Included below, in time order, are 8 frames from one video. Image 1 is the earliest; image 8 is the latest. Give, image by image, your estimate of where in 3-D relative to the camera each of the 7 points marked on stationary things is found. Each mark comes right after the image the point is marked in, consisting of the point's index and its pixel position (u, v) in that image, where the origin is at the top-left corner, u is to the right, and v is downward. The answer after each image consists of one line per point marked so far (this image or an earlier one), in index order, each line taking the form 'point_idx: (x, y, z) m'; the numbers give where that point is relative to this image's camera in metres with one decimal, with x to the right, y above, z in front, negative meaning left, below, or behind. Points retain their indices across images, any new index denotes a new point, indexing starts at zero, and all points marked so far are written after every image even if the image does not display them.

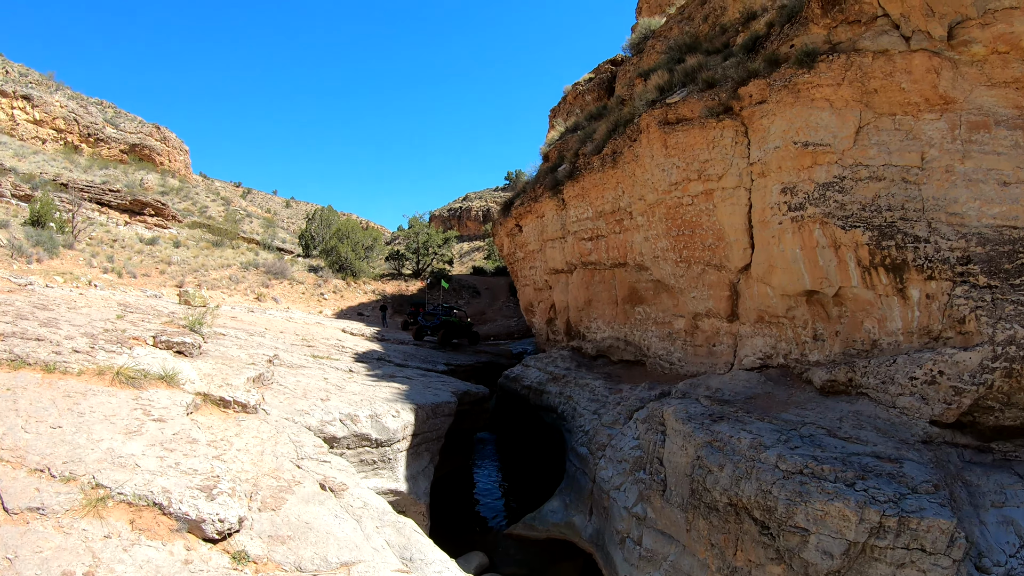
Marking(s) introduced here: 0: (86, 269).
0: (-14.6, +1.1, +17.9) m
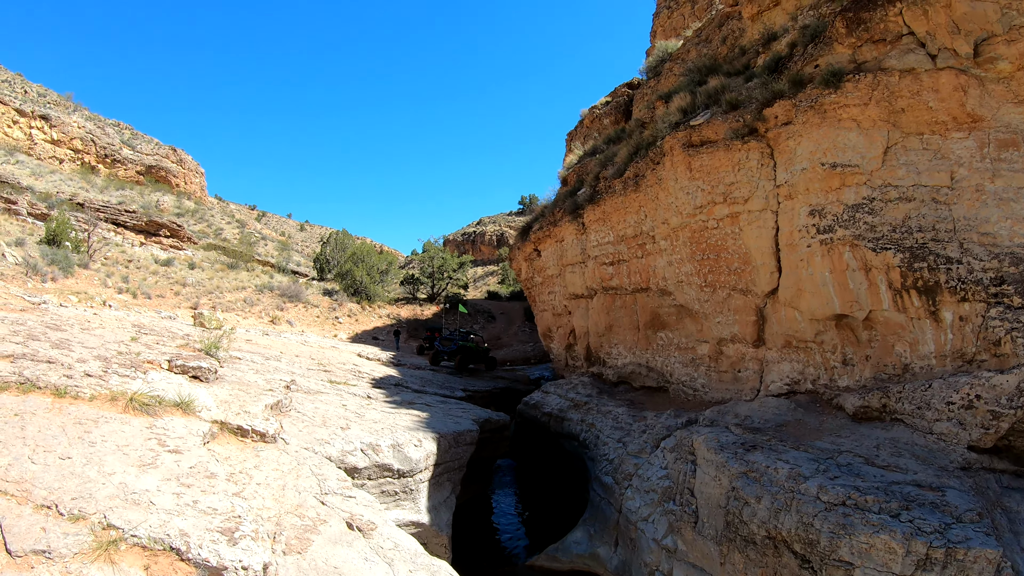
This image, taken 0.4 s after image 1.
0: (-14.2, +0.2, +18.0) m
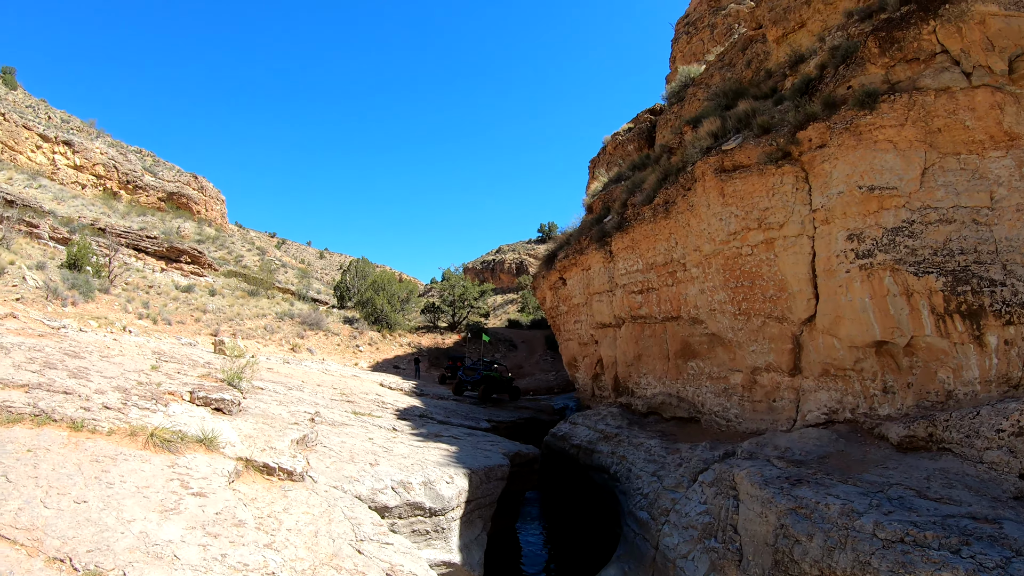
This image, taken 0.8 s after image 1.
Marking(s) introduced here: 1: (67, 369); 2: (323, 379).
0: (-13.5, -0.8, +18.0) m
1: (-4.9, -0.9, +5.6) m
2: (-4.7, -2.3, +13.2) m
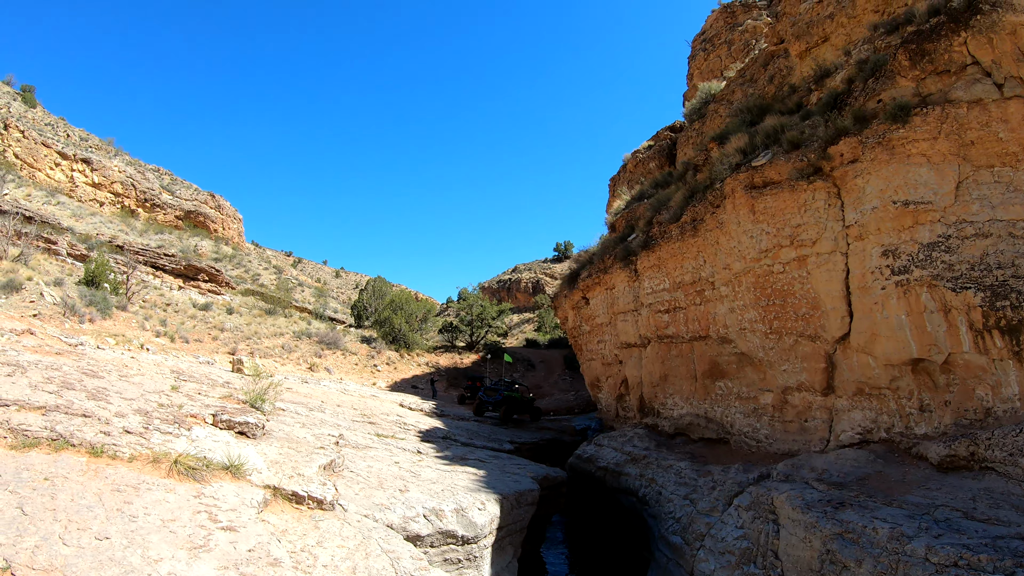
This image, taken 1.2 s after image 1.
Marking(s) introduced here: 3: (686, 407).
0: (-13.1, -1.4, +17.9) m
1: (-4.6, -1.1, +5.4) m
2: (-4.3, -2.8, +13.0) m
3: (+3.3, -2.2, +9.7) m
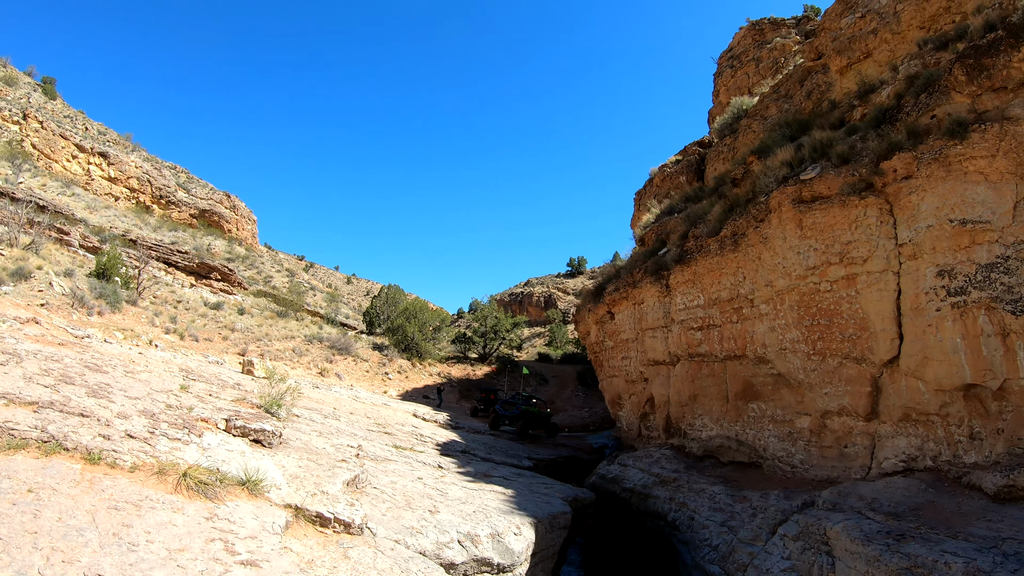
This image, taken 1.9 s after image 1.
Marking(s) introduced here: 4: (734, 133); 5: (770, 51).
0: (-12.5, -1.4, +17.6) m
1: (-4.2, -1.0, +5.0) m
2: (-3.9, -2.9, +12.5) m
3: (+3.6, -2.5, +9.2) m
4: (+5.7, +4.0, +13.2) m
5: (+9.4, +8.7, +18.9) m
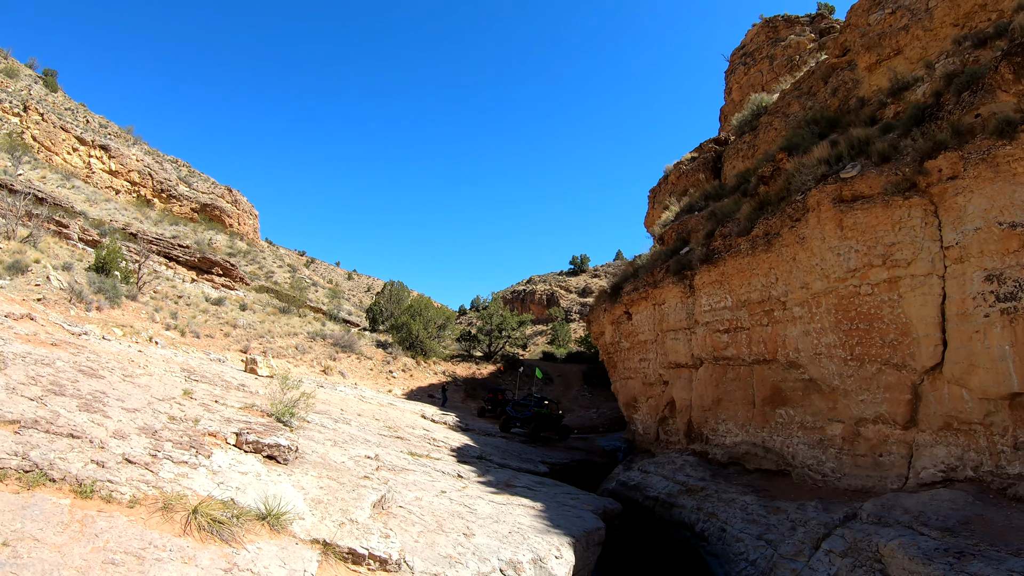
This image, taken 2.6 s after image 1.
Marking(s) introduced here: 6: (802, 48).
0: (-12.3, -1.2, +17.3) m
1: (-3.9, -0.9, +4.6) m
2: (-3.6, -2.8, +12.2) m
3: (+3.9, -2.5, +8.8) m
4: (+6.0, +4.0, +12.8) m
5: (+9.8, +8.7, +18.4) m
6: (+10.1, +8.5, +18.0) m
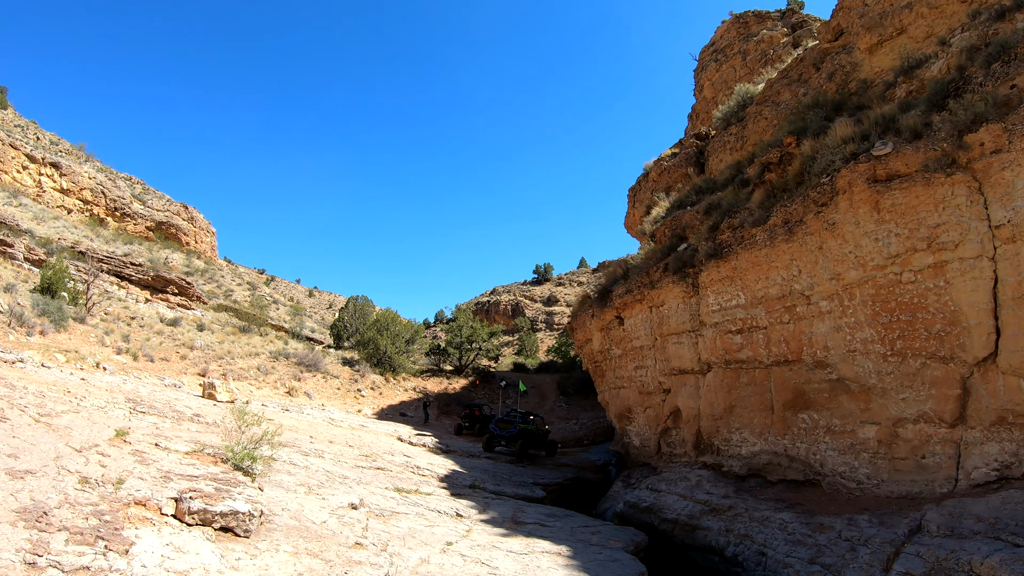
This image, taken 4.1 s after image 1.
0: (-12.8, -1.9, +15.5) m
1: (-3.7, -1.1, +3.5) m
2: (-3.9, -3.1, +11.0) m
3: (+3.9, -2.4, +8.1) m
4: (+5.5, +4.0, +12.3) m
5: (+8.7, +8.8, +18.3) m
6: (+9.1, +8.6, +17.8) m
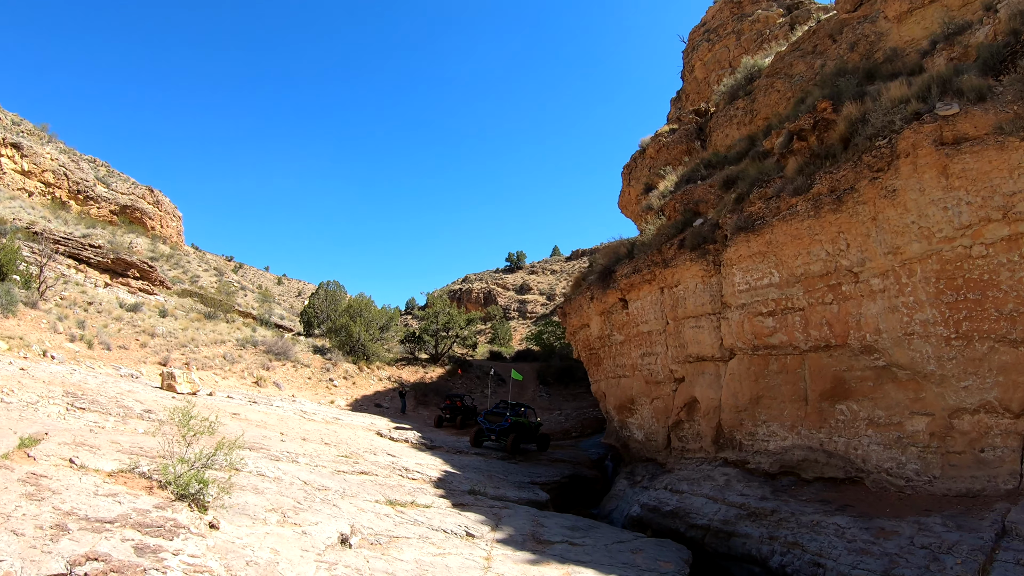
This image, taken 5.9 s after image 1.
0: (-13.1, -1.4, +13.8) m
1: (-3.4, -0.8, +2.3) m
2: (-4.0, -2.7, +9.8) m
3: (+3.9, -2.1, +7.3) m
4: (+5.3, +4.4, +11.5) m
5: (+8.3, +9.3, +17.5) m
6: (+8.7, +9.1, +17.1) m
